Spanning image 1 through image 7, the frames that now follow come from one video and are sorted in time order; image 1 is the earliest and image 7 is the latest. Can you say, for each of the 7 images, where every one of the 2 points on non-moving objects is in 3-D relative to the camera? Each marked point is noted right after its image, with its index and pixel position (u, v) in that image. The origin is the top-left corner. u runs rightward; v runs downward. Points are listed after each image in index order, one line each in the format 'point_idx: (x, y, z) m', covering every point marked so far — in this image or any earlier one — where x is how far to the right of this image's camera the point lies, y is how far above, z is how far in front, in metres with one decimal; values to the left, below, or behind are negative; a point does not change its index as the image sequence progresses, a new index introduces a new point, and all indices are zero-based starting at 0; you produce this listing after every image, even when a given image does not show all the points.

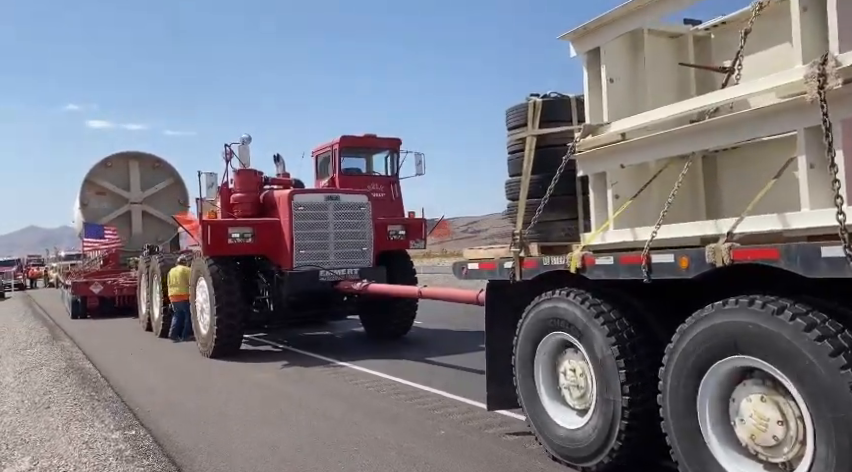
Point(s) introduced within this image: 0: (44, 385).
0: (-4.6, -1.8, +9.0) m
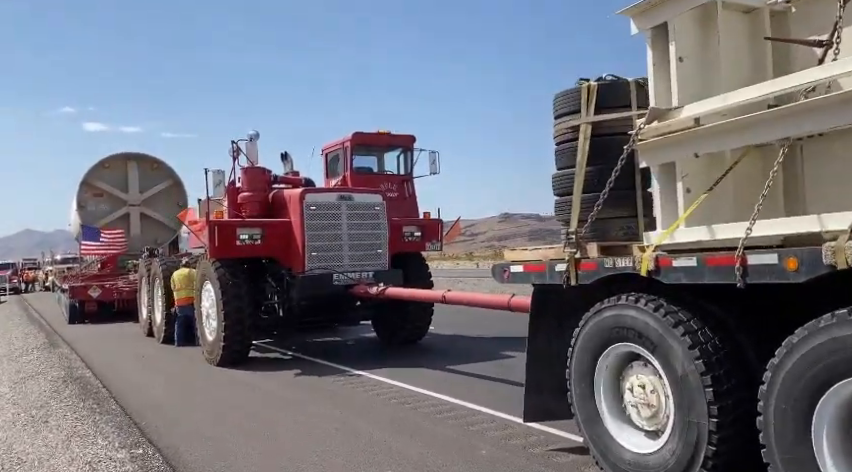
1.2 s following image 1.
0: (-4.4, -1.8, +8.5) m
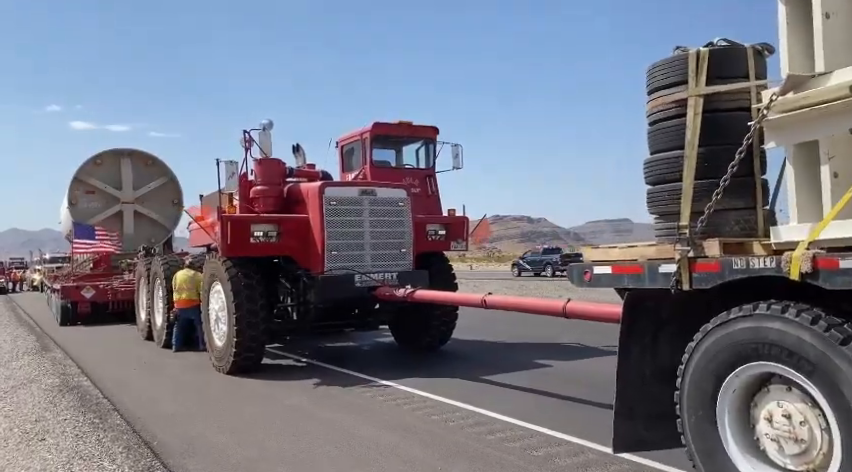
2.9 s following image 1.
0: (-4.0, -1.8, +7.7) m
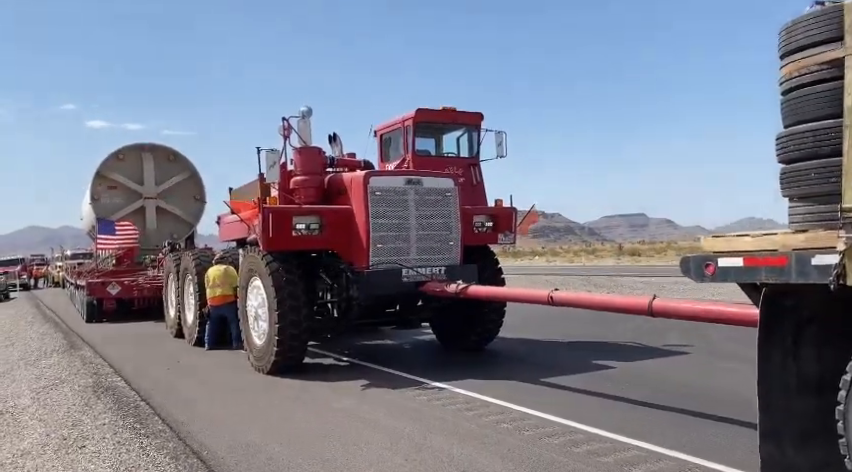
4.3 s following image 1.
0: (-3.4, -1.7, +7.2) m
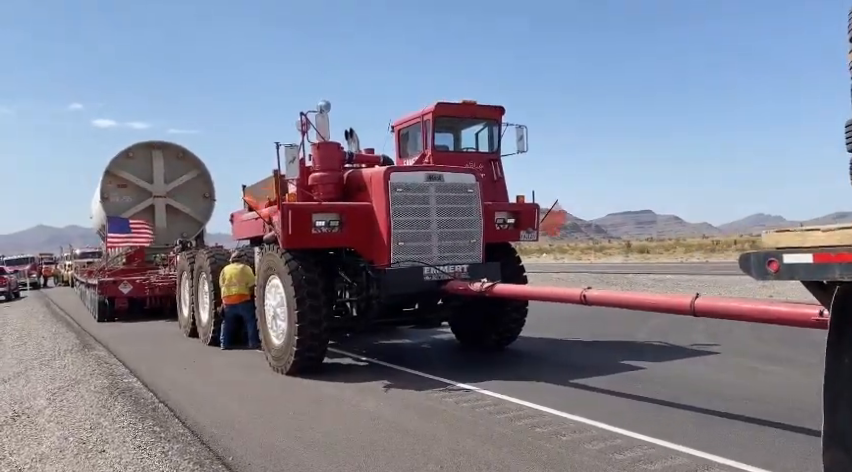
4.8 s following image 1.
0: (-3.2, -1.7, +7.1) m
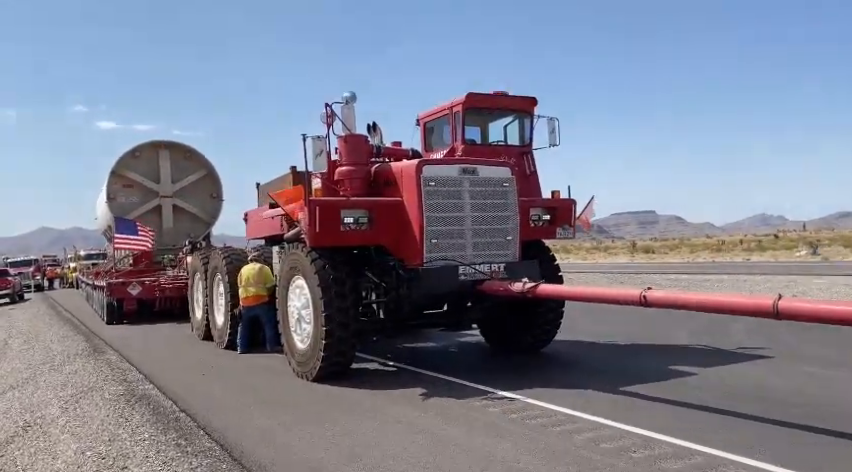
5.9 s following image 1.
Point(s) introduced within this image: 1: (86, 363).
0: (-2.8, -1.7, +6.6) m
1: (-4.8, -1.8, +10.5) m
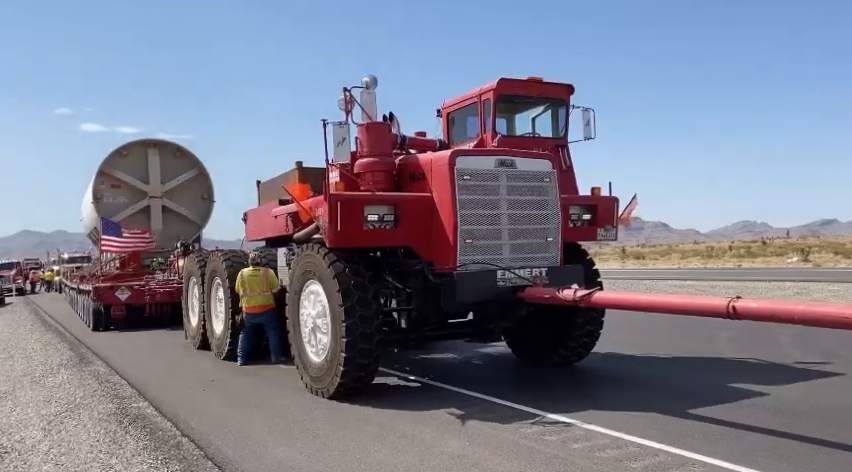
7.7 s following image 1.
0: (-2.5, -1.7, +5.6) m
1: (-4.5, -1.8, +9.5) m
